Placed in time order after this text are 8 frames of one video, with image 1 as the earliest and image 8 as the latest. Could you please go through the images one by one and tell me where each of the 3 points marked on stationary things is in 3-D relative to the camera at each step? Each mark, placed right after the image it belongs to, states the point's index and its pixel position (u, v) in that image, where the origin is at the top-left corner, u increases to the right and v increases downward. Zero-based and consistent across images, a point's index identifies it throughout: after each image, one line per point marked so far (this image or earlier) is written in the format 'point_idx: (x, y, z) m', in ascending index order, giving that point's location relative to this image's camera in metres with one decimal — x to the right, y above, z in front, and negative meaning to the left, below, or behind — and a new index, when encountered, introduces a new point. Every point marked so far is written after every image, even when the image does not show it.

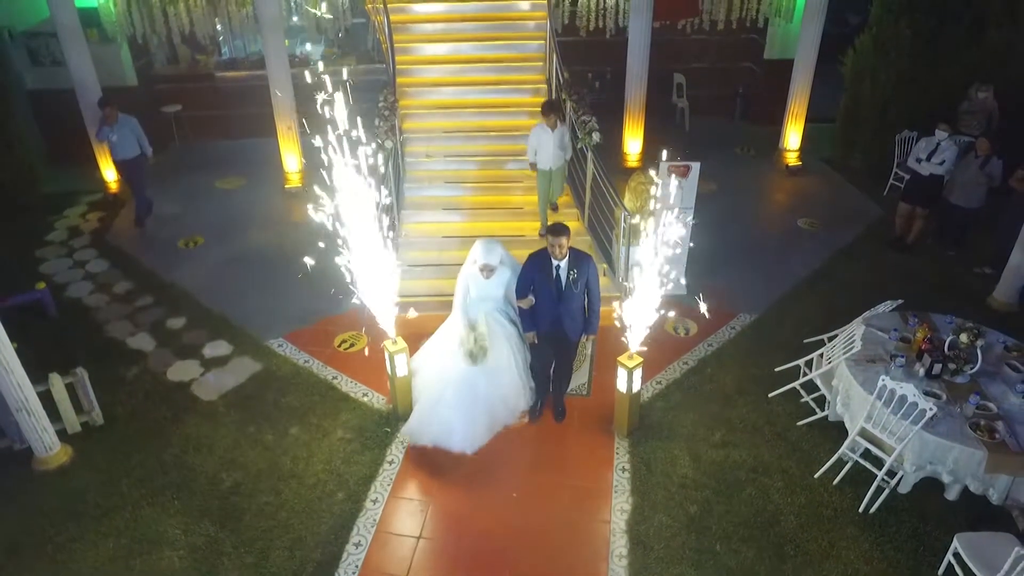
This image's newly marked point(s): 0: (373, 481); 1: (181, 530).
0: (-0.9, -1.2, +4.8) m
1: (-1.9, -1.4, +4.4) m
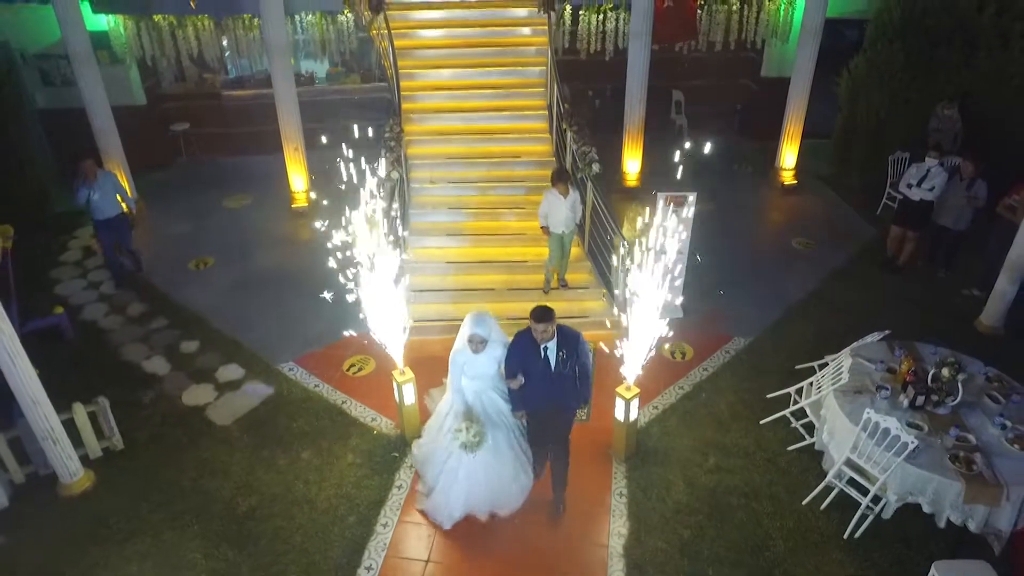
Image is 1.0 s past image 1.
0: (-0.8, -1.4, +5.0) m
1: (-1.9, -1.6, +4.7) m
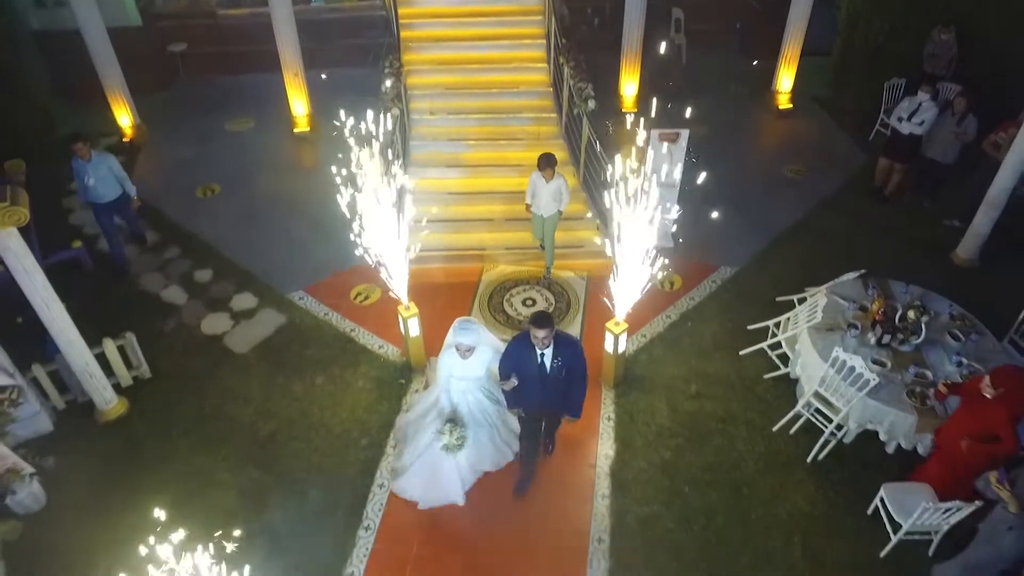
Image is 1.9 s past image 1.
0: (-0.9, -1.0, +5.5) m
1: (-1.9, -1.3, +5.2) m
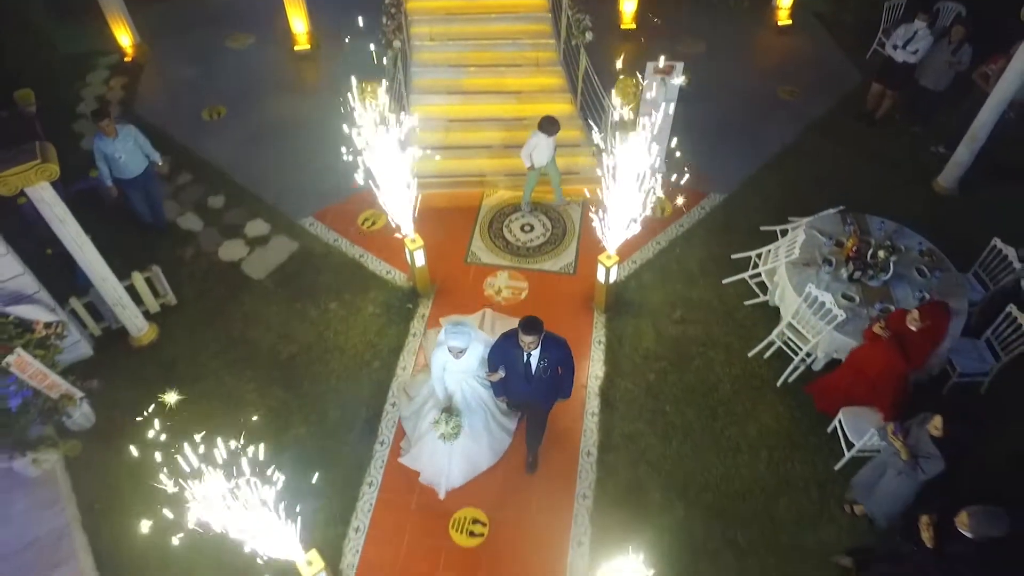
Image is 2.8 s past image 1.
0: (-0.9, -0.5, +6.0) m
1: (-1.9, -0.8, +5.8) m
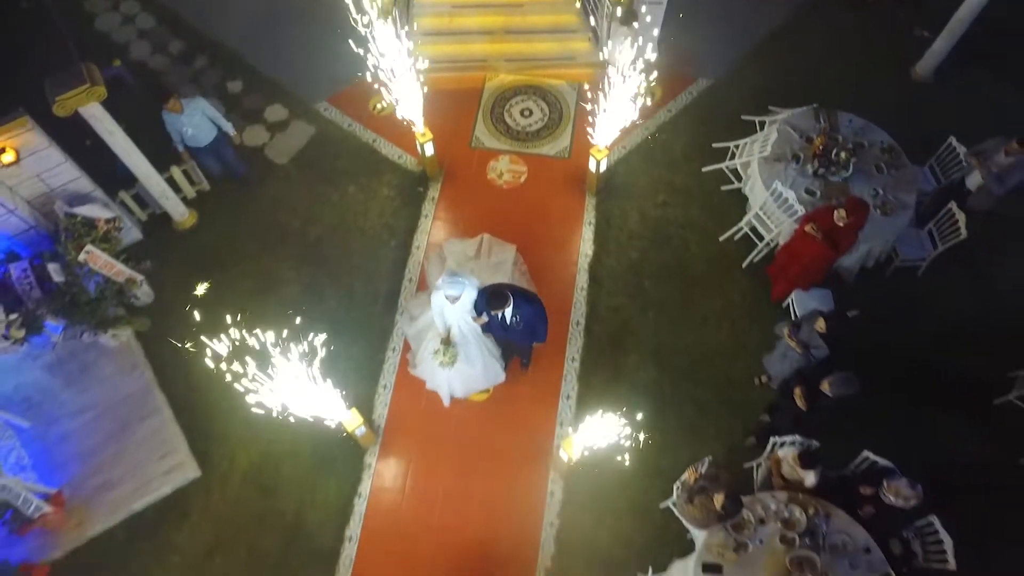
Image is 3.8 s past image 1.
0: (-0.9, +0.5, +6.8) m
1: (-1.9, +0.1, +6.7) m
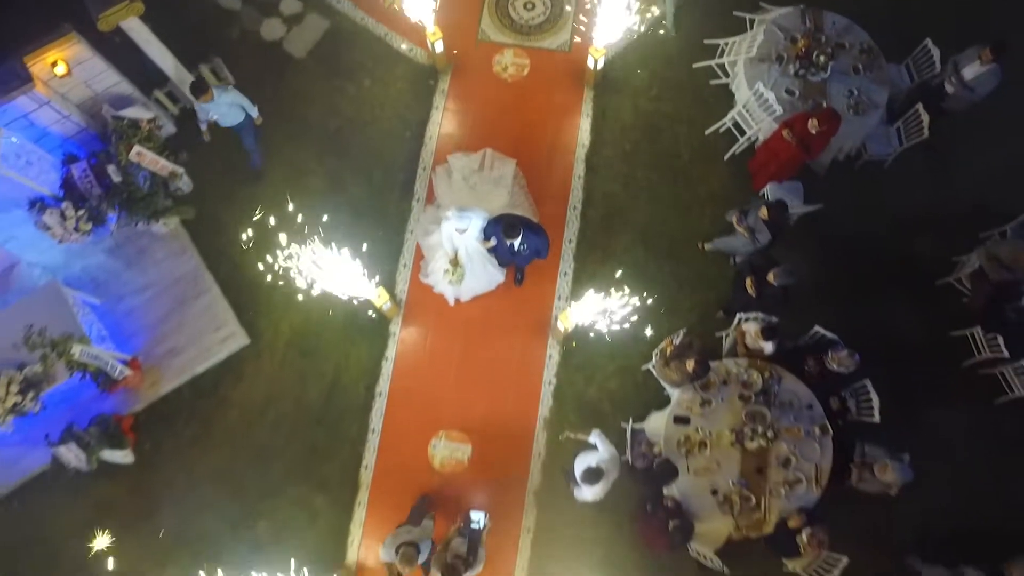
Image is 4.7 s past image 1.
0: (-0.8, +1.6, +7.4) m
1: (-1.9, +1.2, +7.3) m
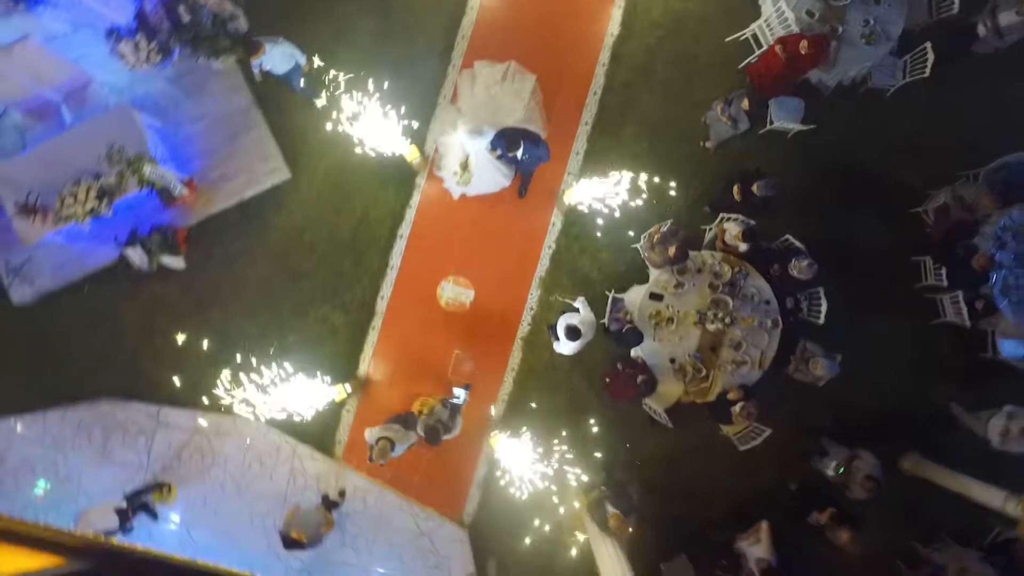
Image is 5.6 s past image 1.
0: (-0.4, +3.0, +7.9) m
1: (-1.5, +2.8, +7.9) m
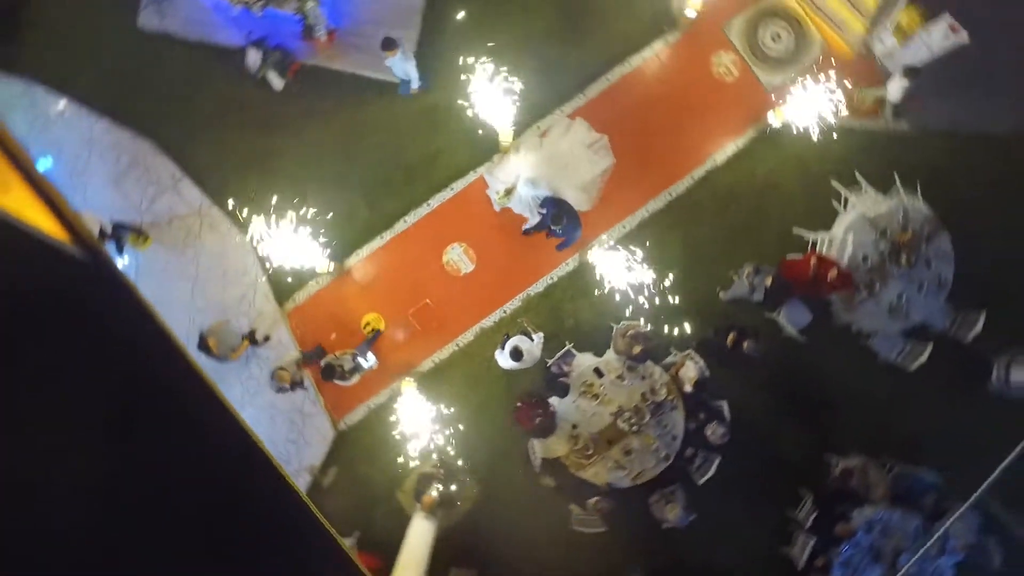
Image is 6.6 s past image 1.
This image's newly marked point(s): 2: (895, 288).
0: (+1.4, +2.6, +8.7) m
1: (+0.4, +3.1, +8.7) m
2: (+3.9, 0.0, +7.9) m
